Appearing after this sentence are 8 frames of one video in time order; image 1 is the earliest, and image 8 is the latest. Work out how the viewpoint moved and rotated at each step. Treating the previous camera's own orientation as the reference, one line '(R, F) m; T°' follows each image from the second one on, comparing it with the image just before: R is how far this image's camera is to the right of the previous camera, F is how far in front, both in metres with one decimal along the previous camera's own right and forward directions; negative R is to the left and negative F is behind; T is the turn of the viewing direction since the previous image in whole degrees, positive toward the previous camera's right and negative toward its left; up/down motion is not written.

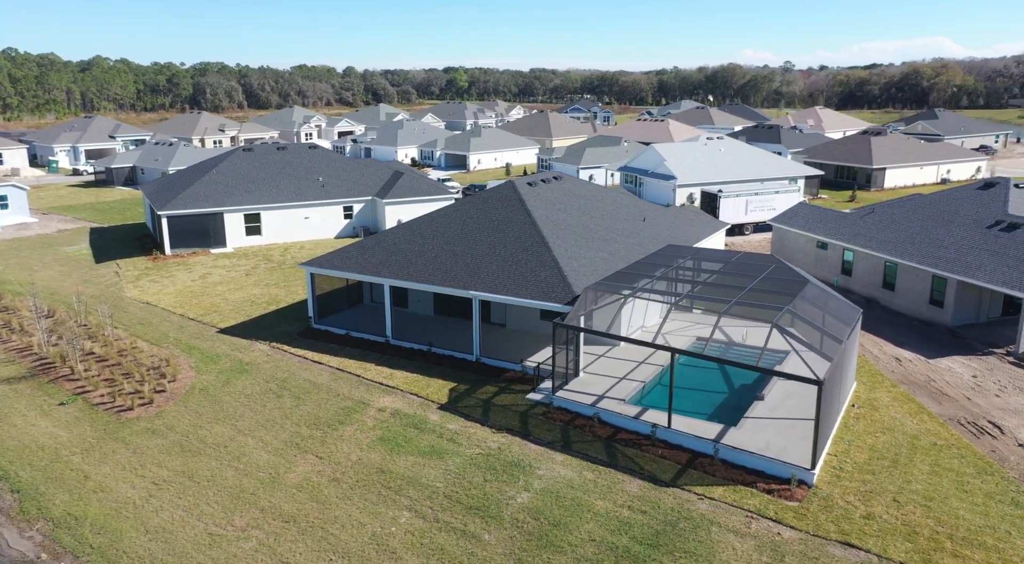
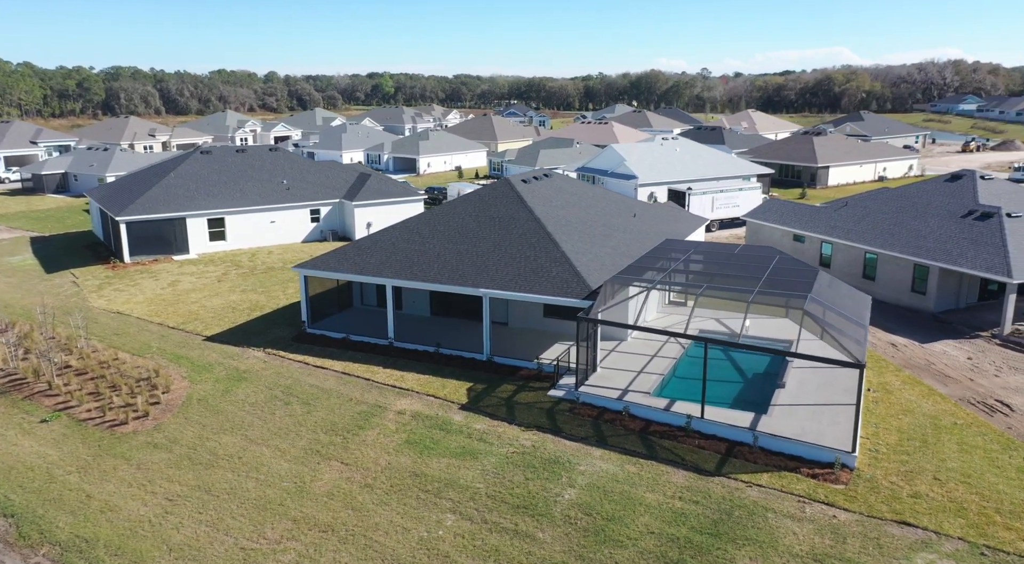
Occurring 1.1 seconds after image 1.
(-2.0, +0.4) m; +5°
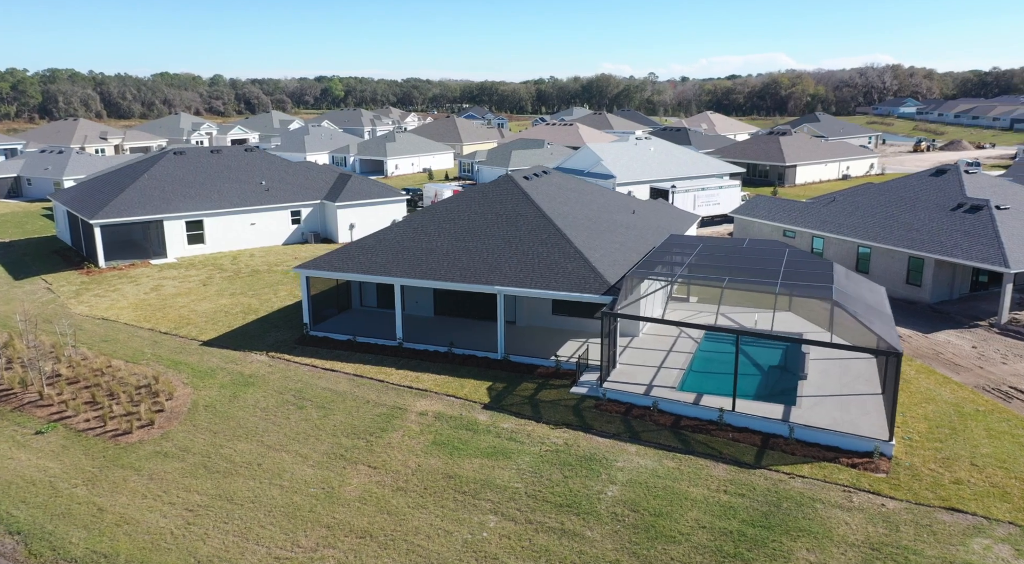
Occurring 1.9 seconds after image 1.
(-1.5, +0.4) m; +3°
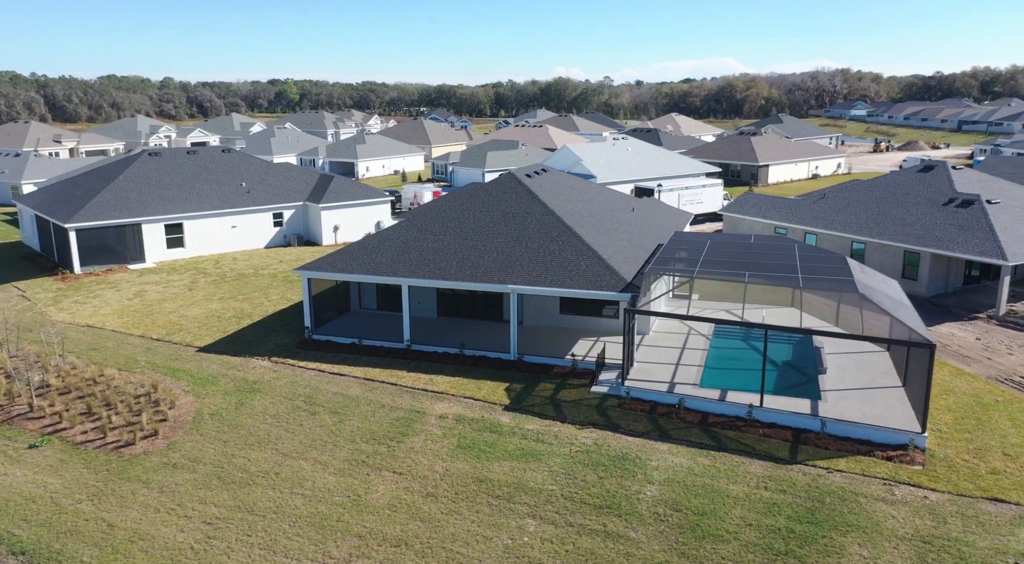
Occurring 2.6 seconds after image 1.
(-1.3, +0.4) m; +3°
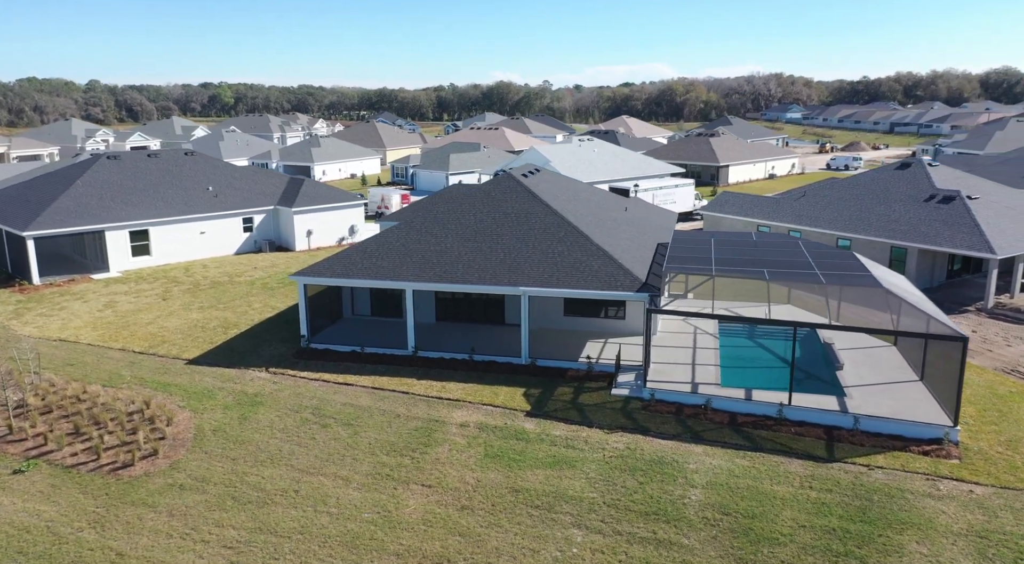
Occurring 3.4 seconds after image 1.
(-1.6, +0.6) m; +4°
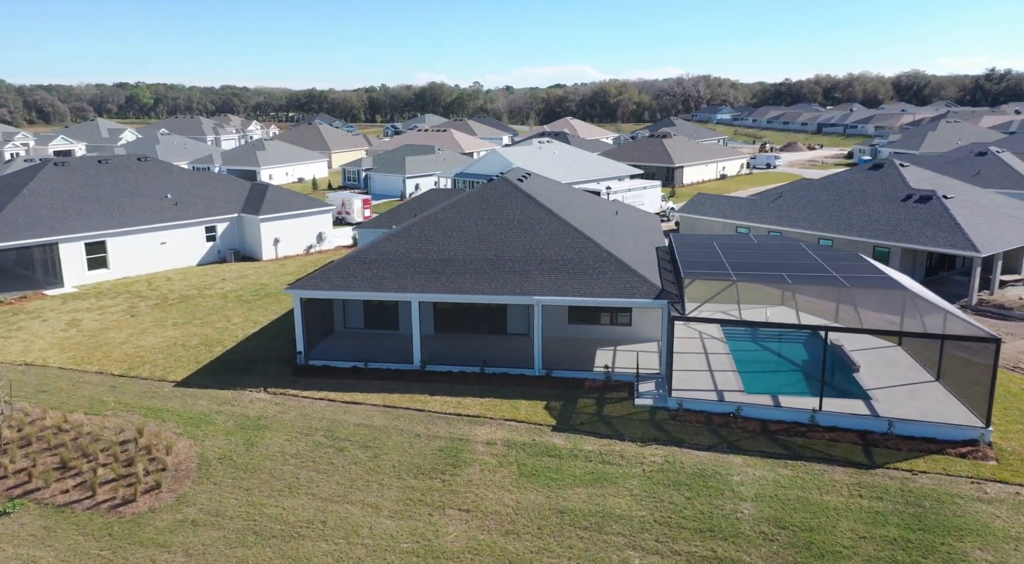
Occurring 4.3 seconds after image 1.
(-1.8, +0.7) m; +5°
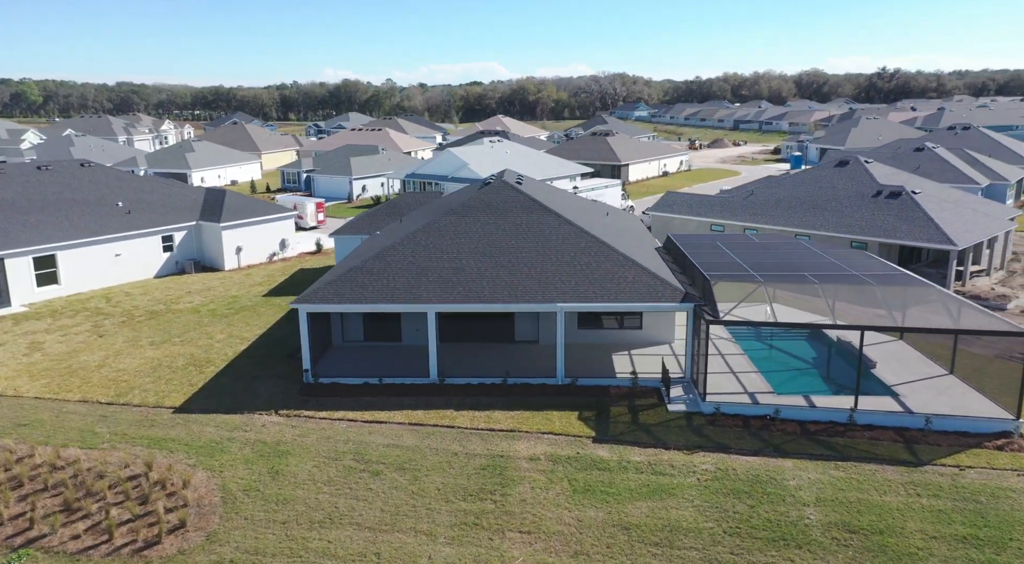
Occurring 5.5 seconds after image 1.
(-2.3, +0.6) m; +6°
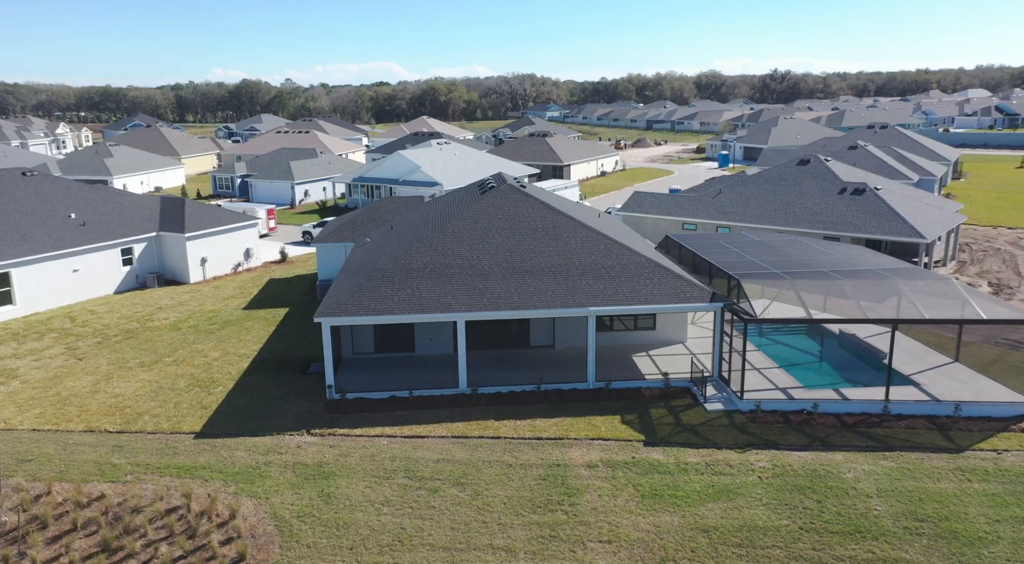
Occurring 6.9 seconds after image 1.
(-2.7, +0.3) m; +6°
